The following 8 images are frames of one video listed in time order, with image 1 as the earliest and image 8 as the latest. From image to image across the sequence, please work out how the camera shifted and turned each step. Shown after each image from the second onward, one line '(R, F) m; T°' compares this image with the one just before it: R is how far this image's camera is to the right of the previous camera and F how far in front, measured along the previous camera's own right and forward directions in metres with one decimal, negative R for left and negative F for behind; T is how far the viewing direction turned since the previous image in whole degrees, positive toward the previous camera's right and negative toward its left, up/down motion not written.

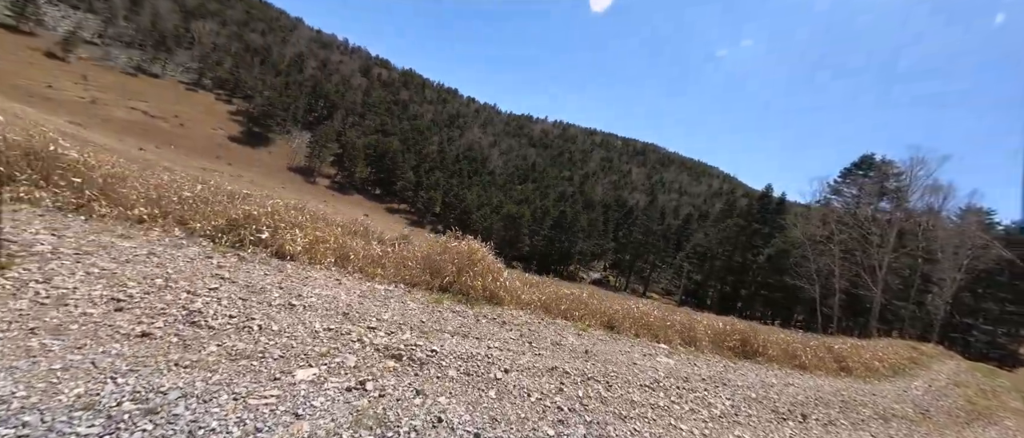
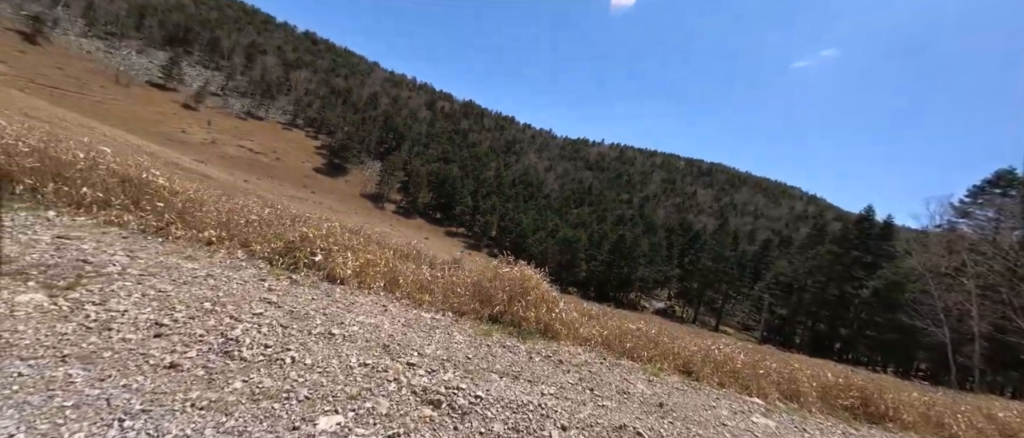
(0.0, +0.5) m; -9°
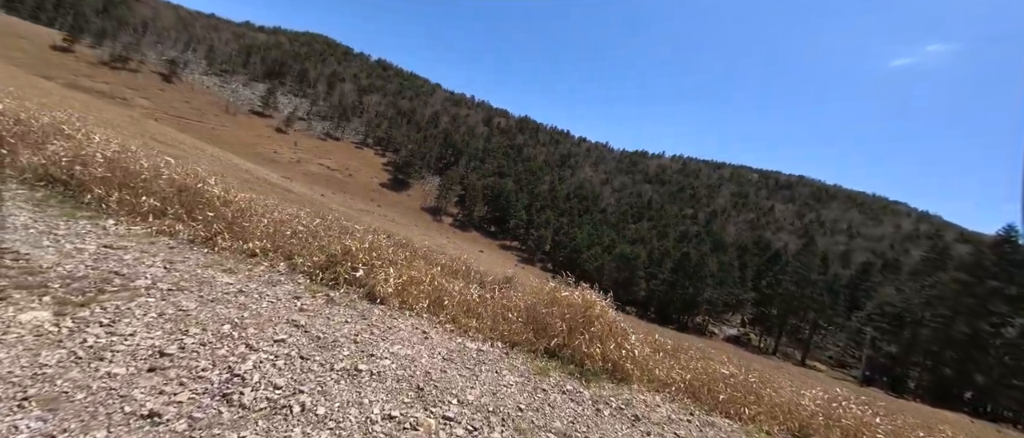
(-0.1, +0.8) m; -8°
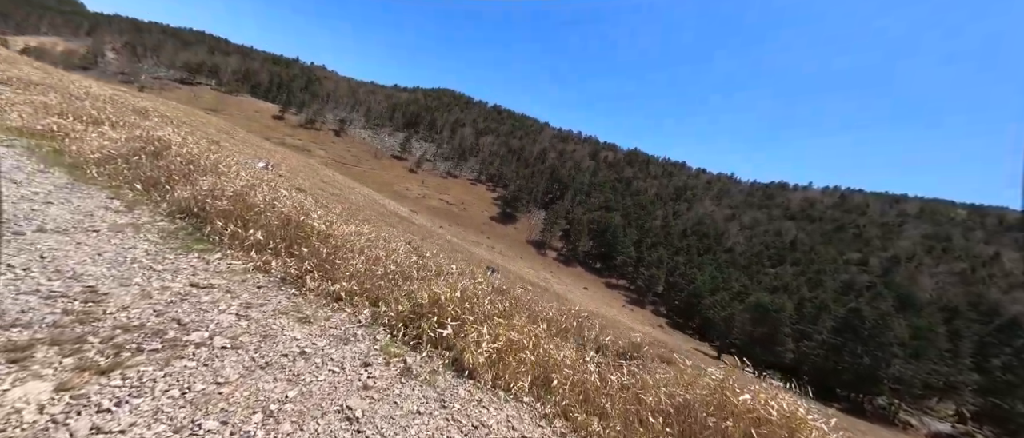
(-0.3, +1.4) m; -17°
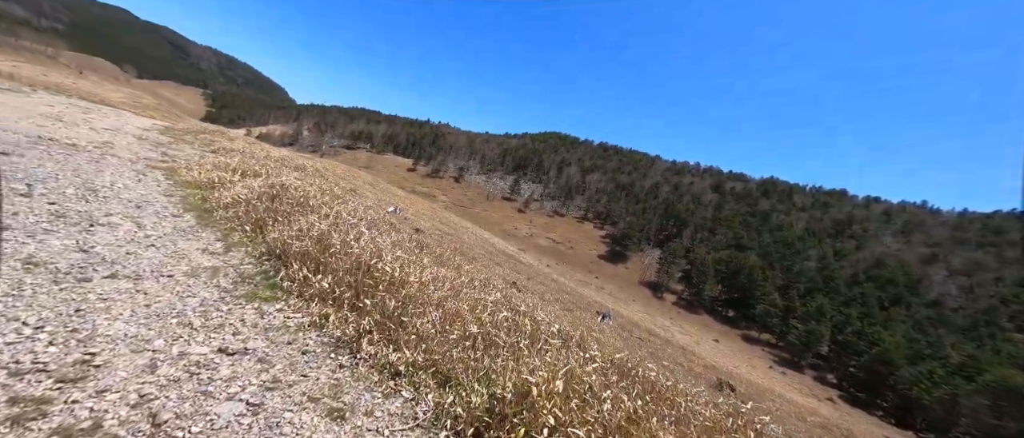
(-0.2, +1.5) m; -17°
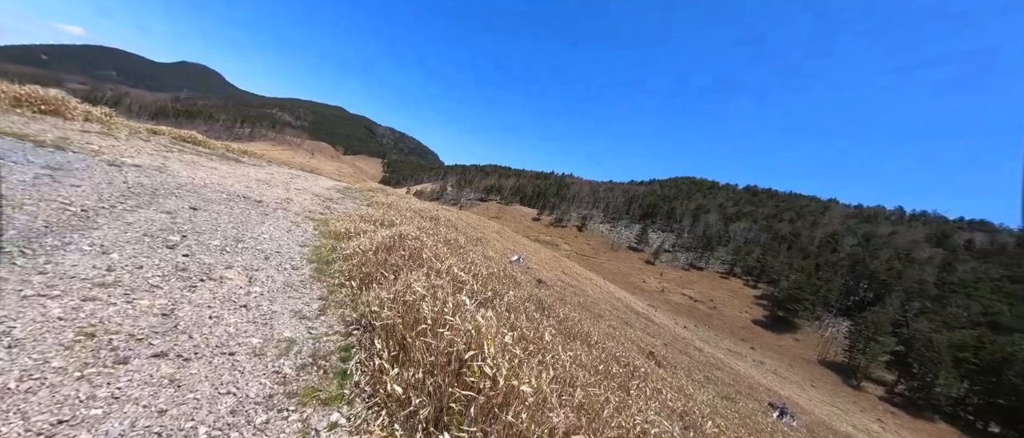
(-0.4, +1.7) m; -19°
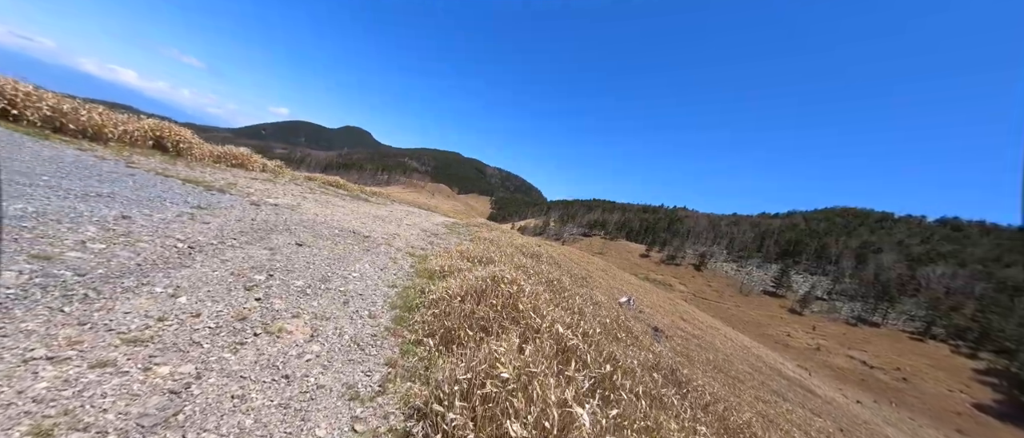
(-0.3, +1.5) m; -16°
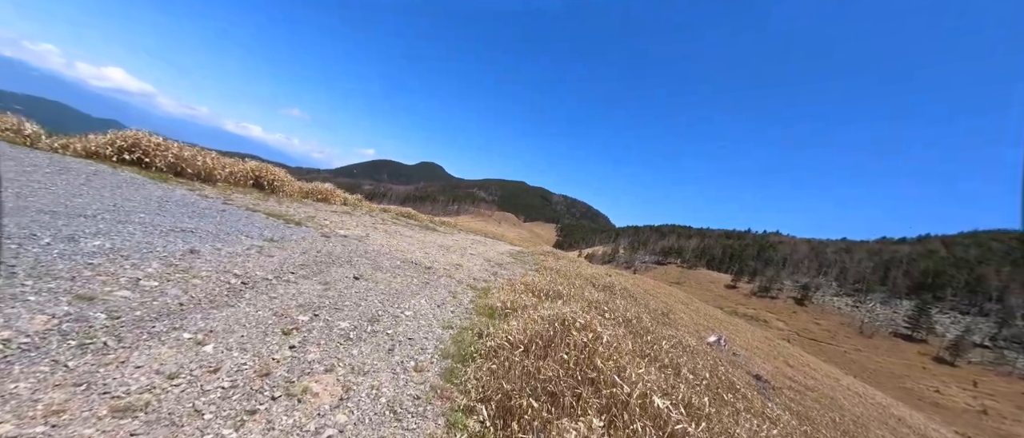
(-0.1, +1.0) m; -10°
